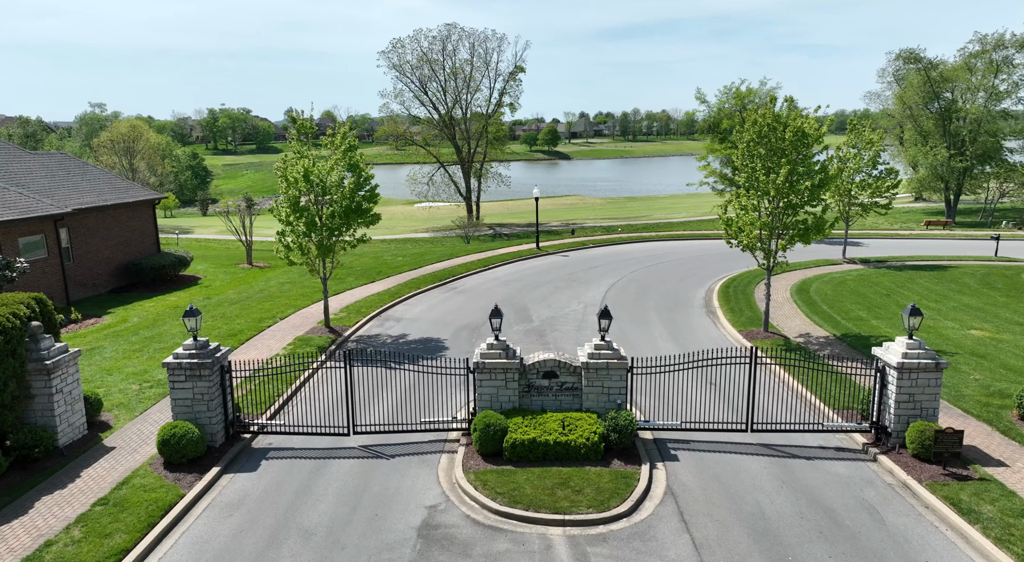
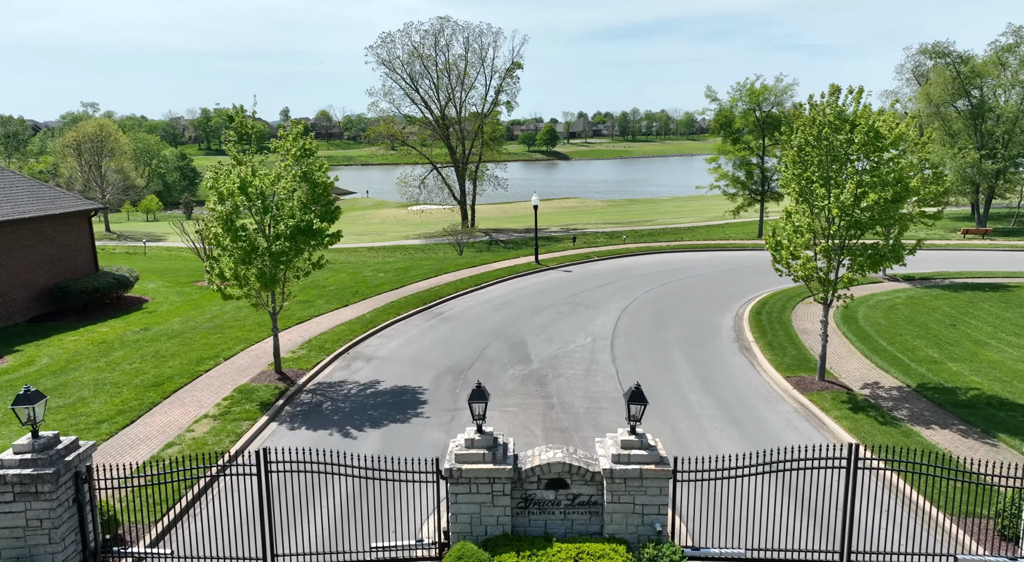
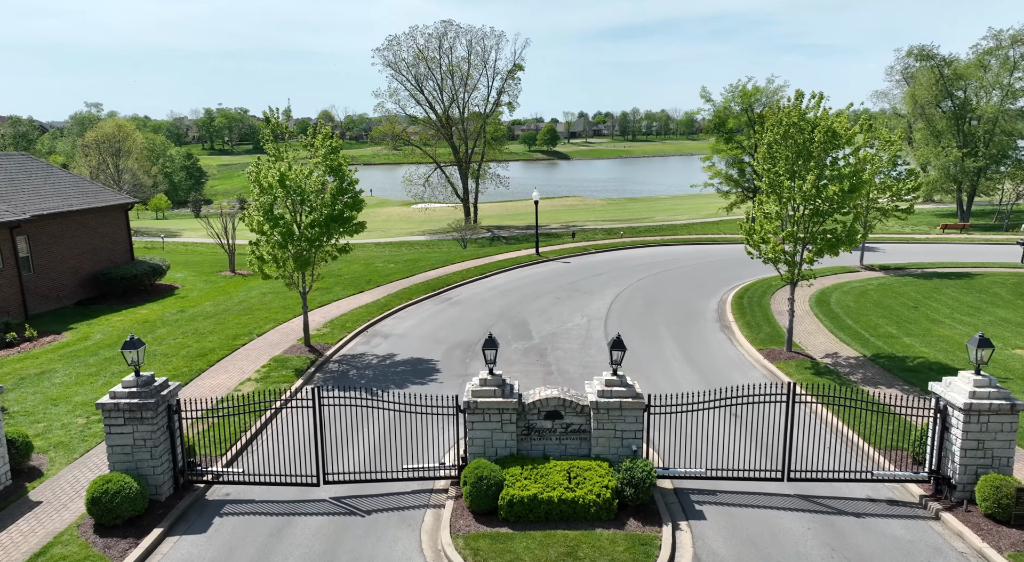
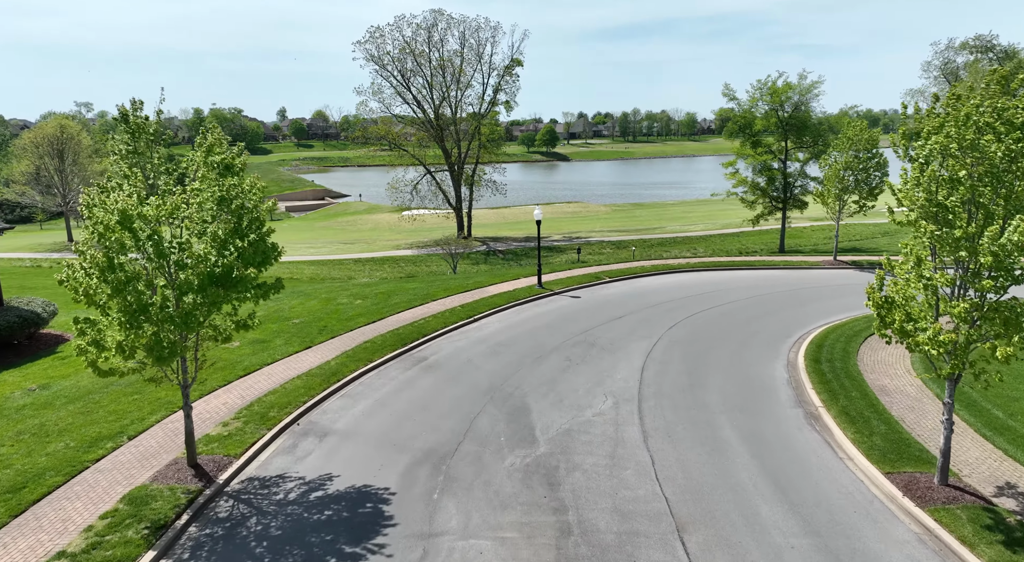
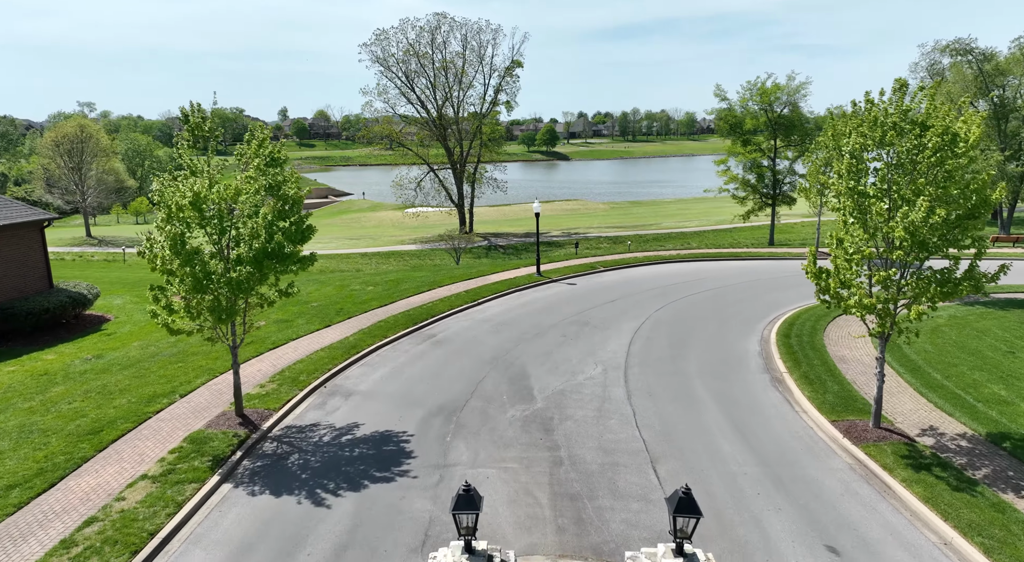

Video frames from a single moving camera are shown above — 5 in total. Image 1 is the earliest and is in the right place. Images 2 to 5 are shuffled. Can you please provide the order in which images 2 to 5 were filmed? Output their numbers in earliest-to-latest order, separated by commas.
3, 2, 5, 4
